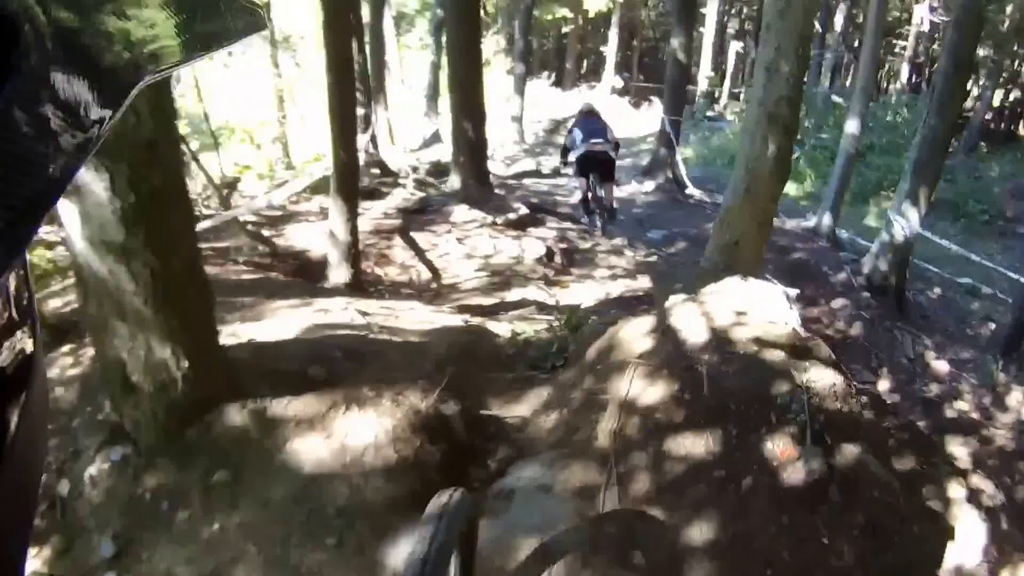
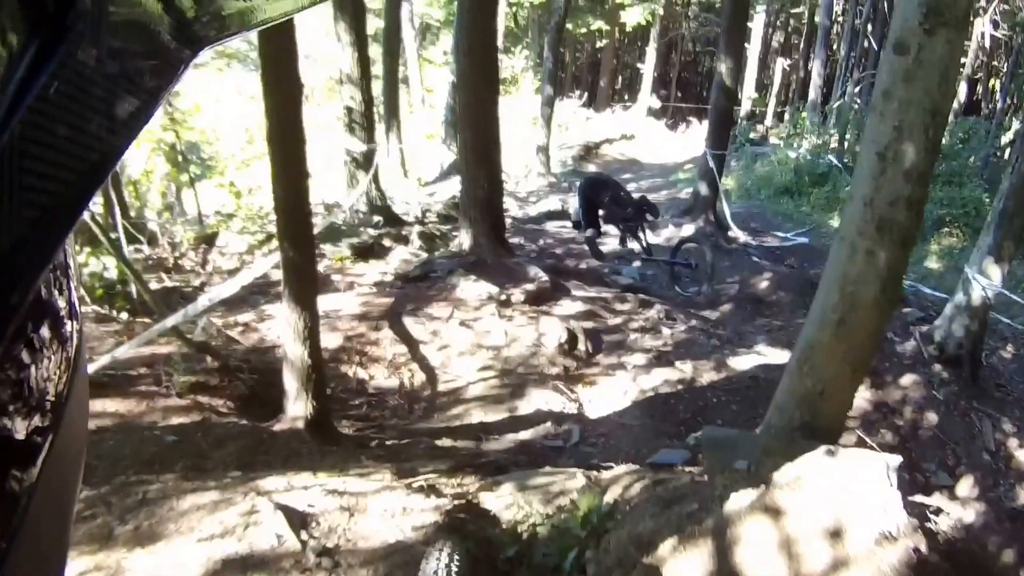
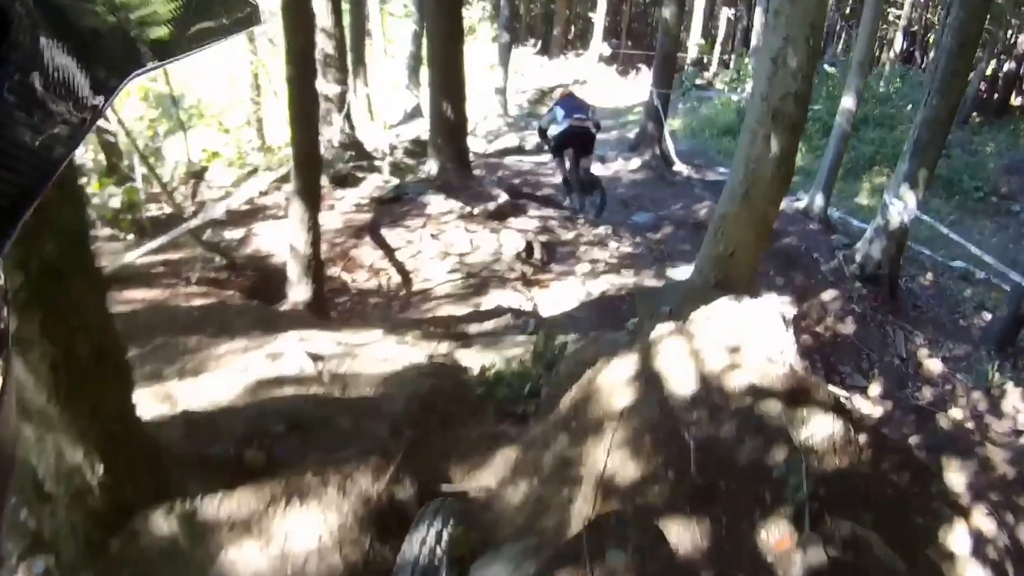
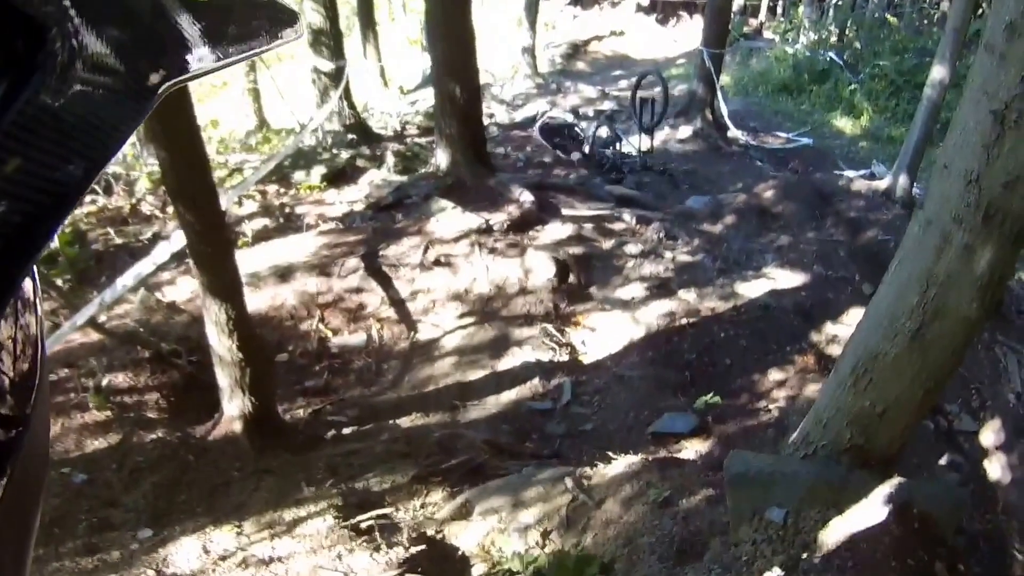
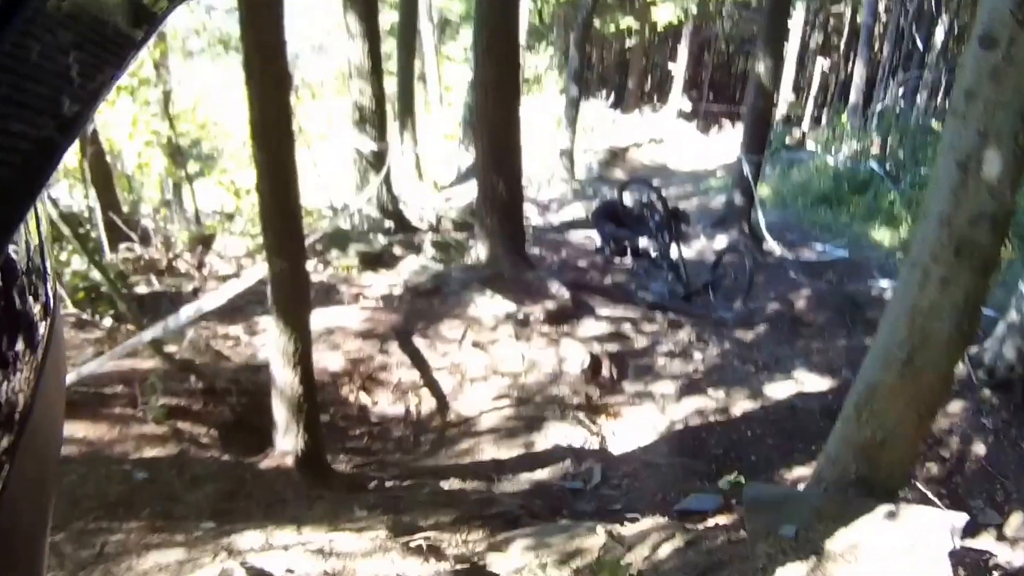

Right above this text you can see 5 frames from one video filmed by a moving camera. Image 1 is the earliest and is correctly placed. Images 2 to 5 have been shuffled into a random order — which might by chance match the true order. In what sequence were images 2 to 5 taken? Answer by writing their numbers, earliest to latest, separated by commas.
3, 2, 5, 4
